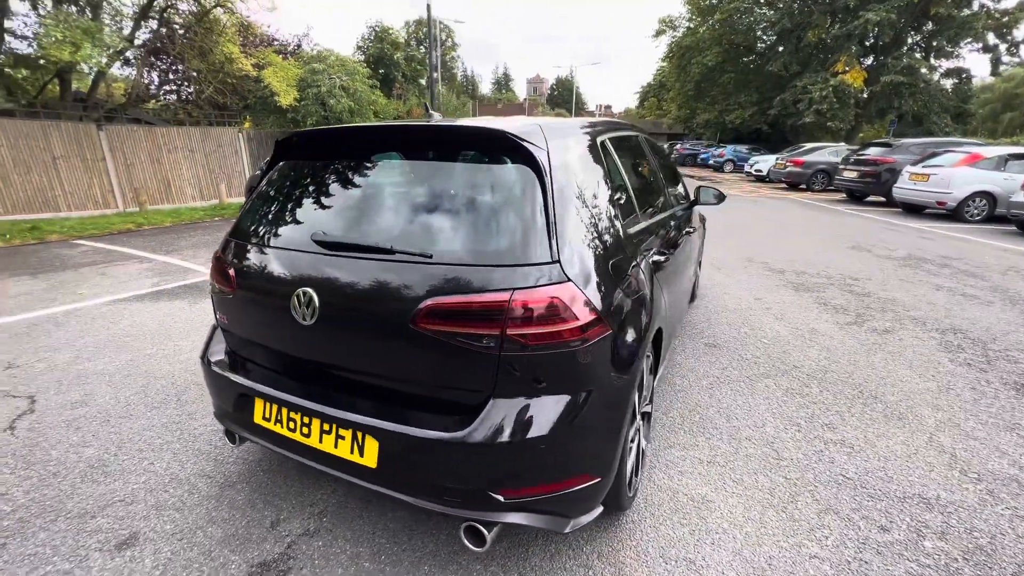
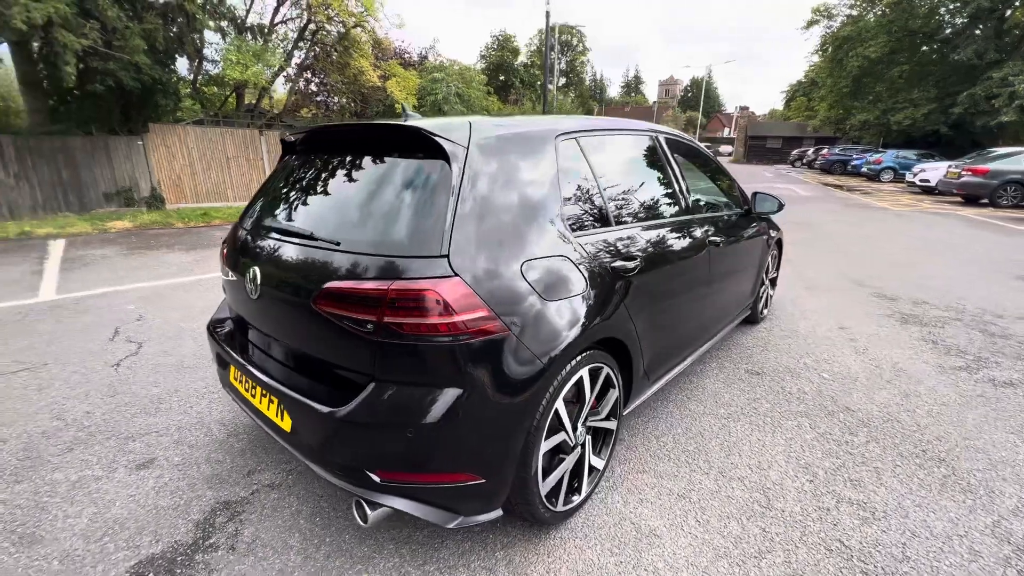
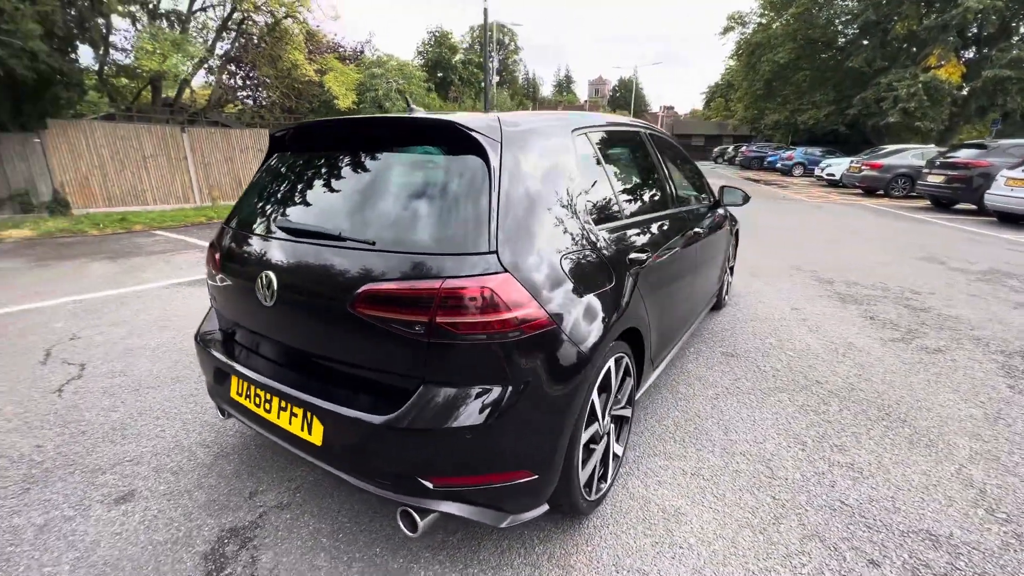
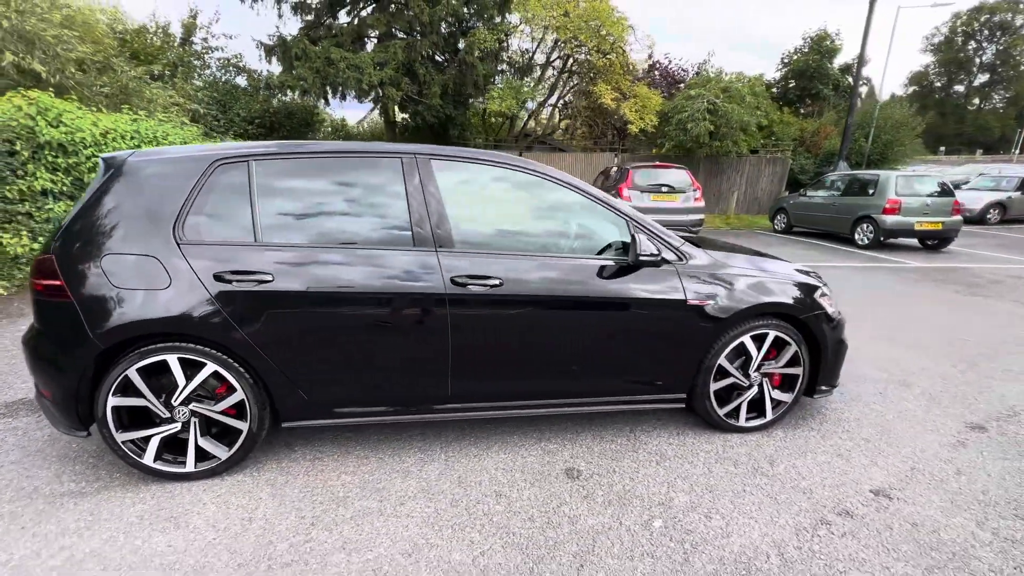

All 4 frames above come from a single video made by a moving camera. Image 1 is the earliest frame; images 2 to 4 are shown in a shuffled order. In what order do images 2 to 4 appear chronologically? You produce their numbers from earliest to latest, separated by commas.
3, 2, 4
